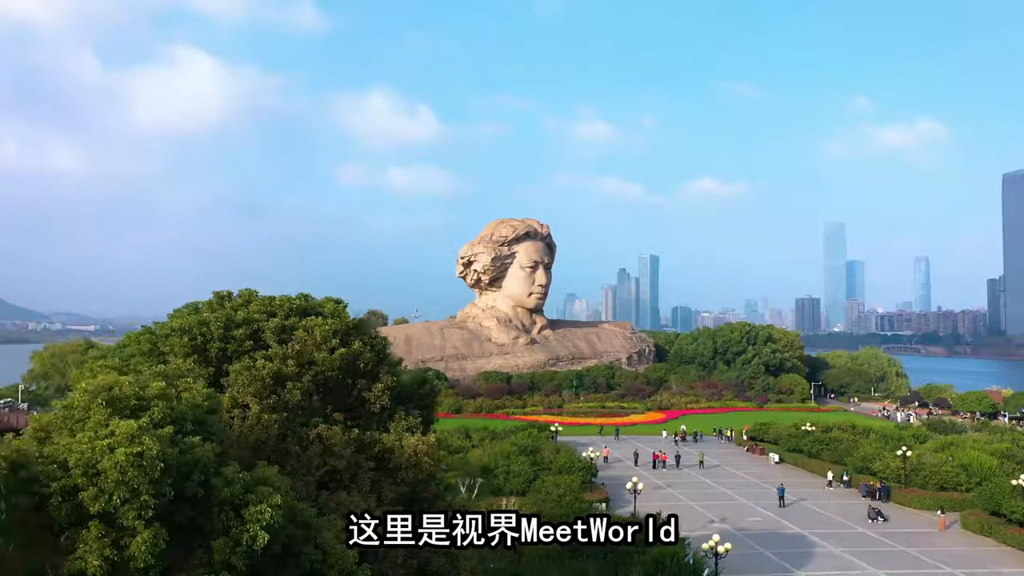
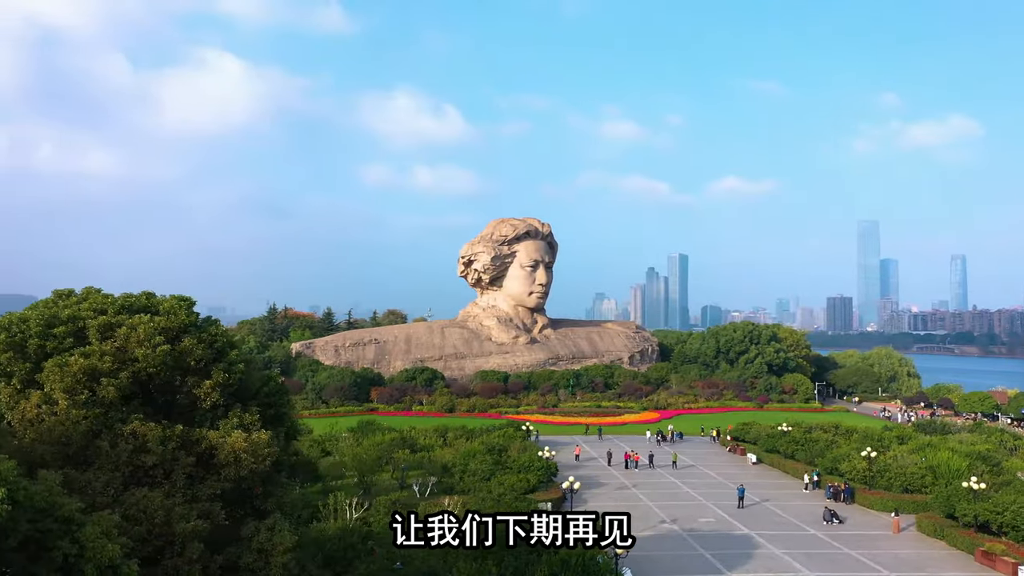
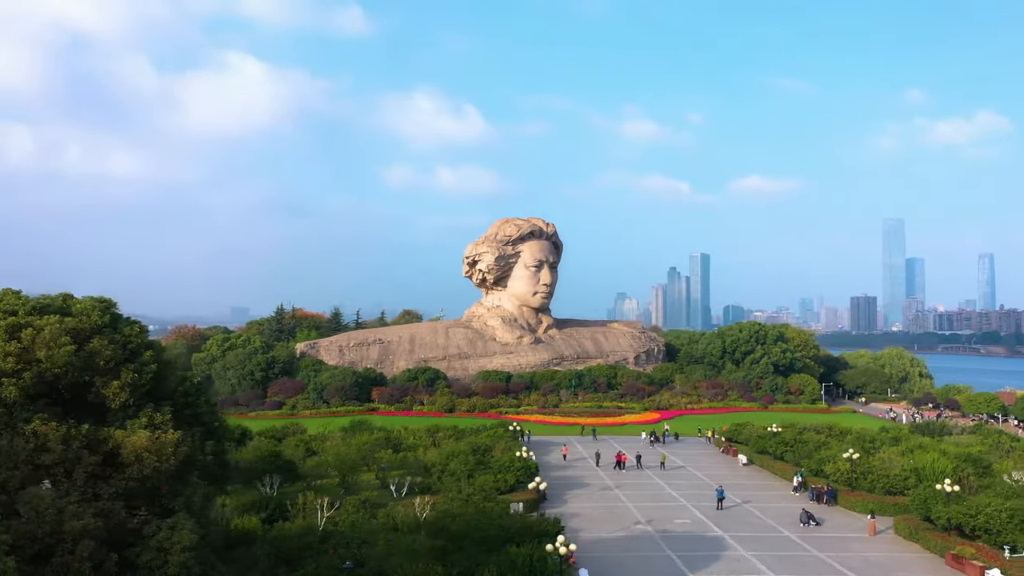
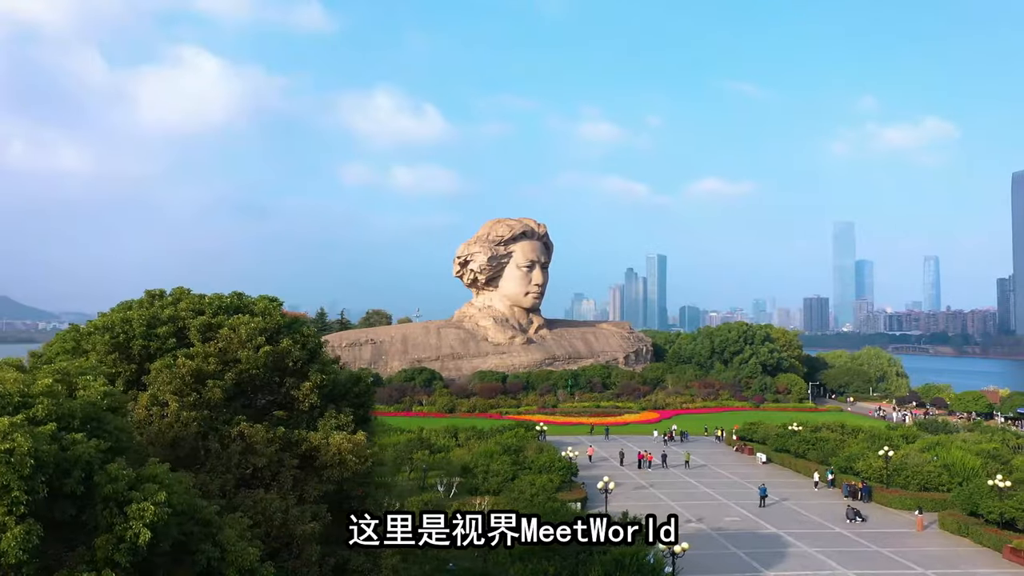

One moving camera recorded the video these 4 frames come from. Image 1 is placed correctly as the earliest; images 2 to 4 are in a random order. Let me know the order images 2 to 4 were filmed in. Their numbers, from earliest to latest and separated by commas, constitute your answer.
4, 2, 3
